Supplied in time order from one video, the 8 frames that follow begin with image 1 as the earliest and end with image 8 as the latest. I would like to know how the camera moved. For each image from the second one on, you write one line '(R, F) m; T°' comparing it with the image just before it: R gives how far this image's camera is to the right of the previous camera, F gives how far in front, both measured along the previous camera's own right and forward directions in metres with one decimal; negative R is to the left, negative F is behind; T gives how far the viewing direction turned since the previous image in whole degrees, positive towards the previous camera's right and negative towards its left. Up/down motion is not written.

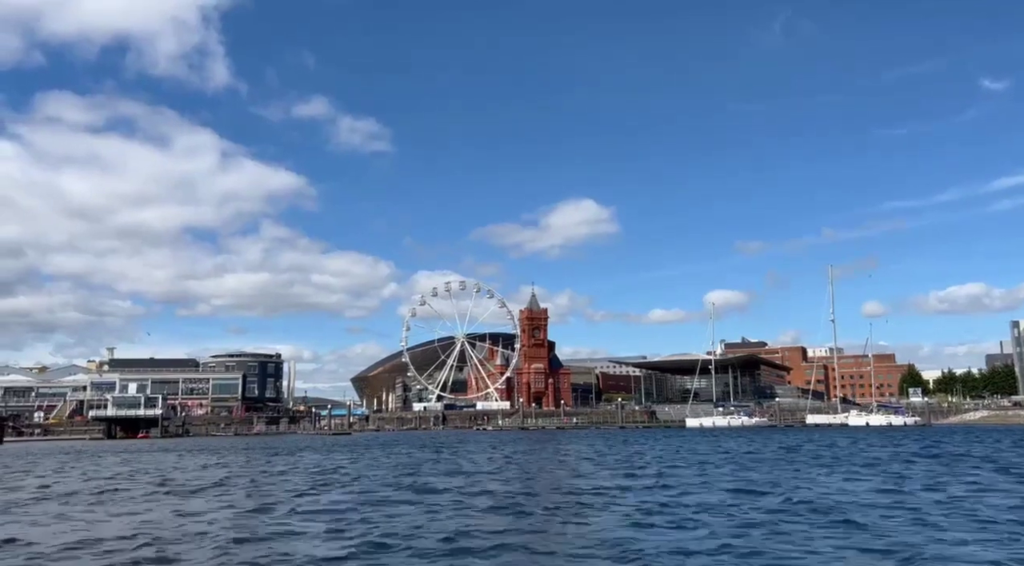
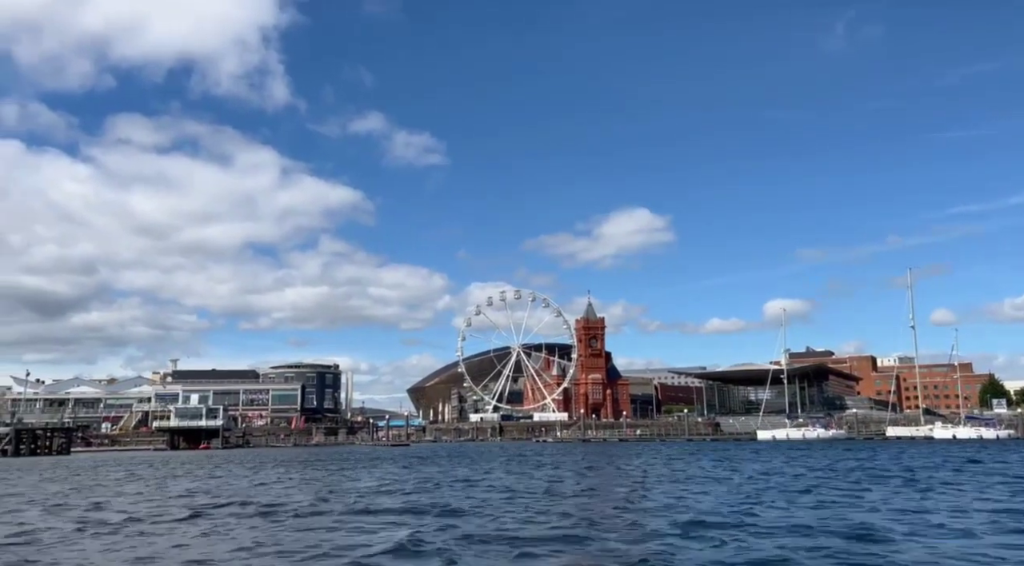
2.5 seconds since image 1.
(-0.2, +0.4) m; -4°
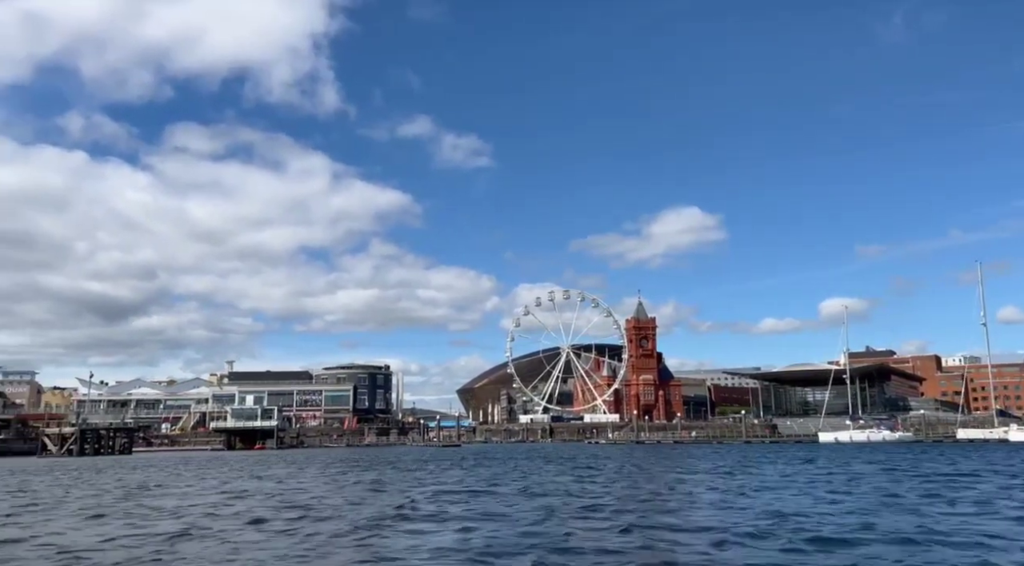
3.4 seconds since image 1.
(-0.1, +0.2) m; -3°
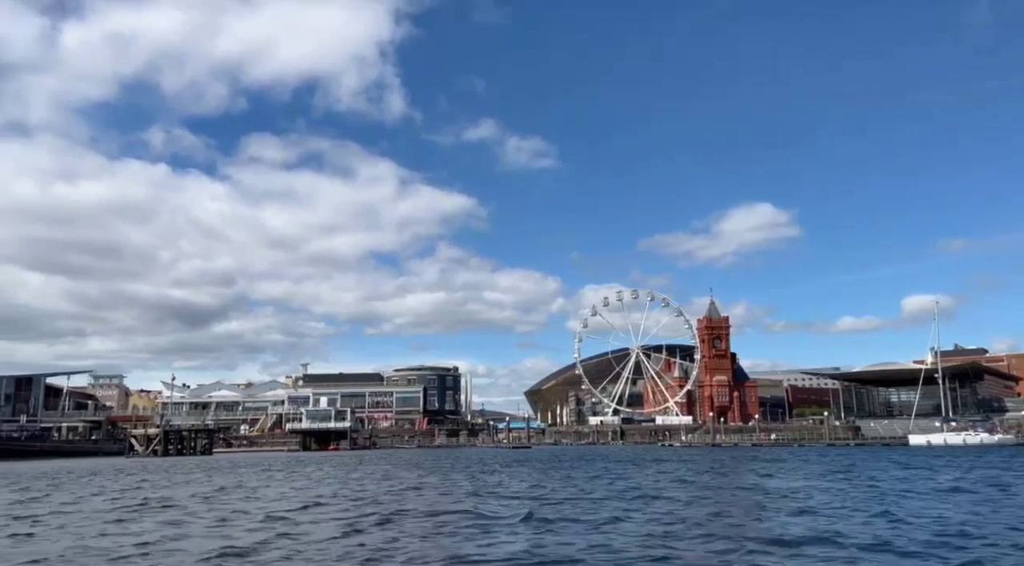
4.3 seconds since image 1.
(-0.2, +0.3) m; -4°
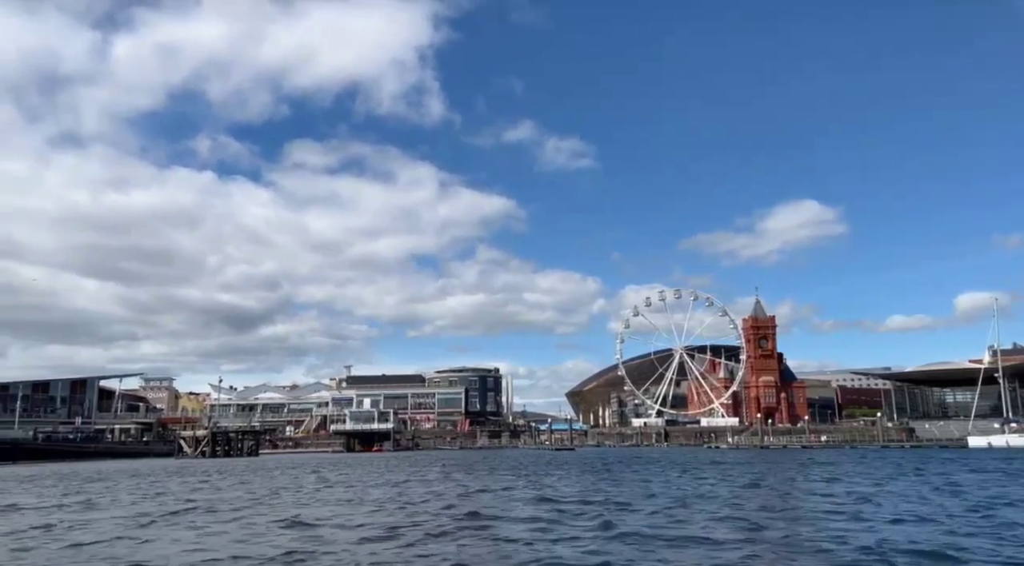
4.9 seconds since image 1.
(-0.1, +0.2) m; -3°
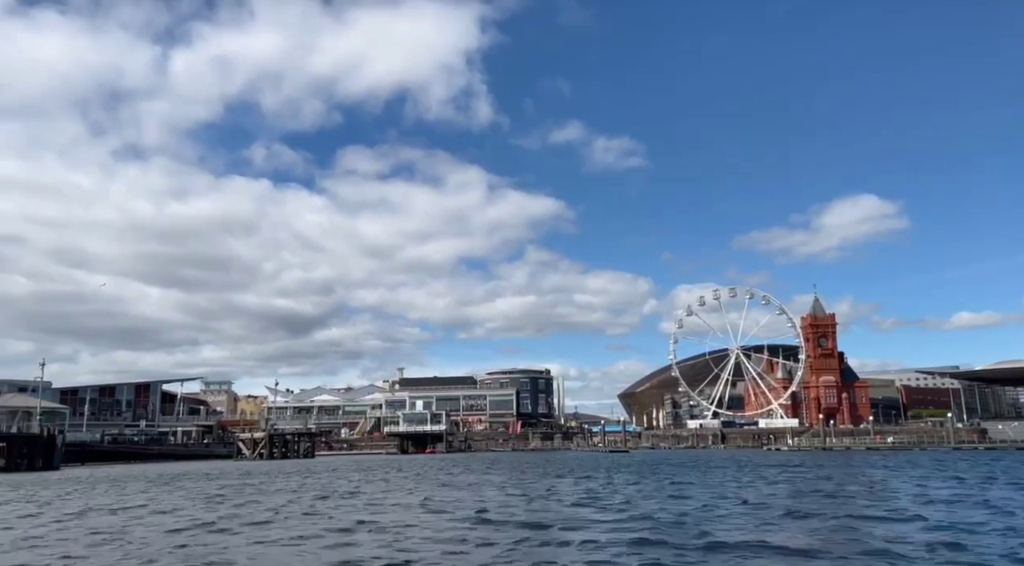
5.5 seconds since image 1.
(-0.1, +0.3) m; -3°
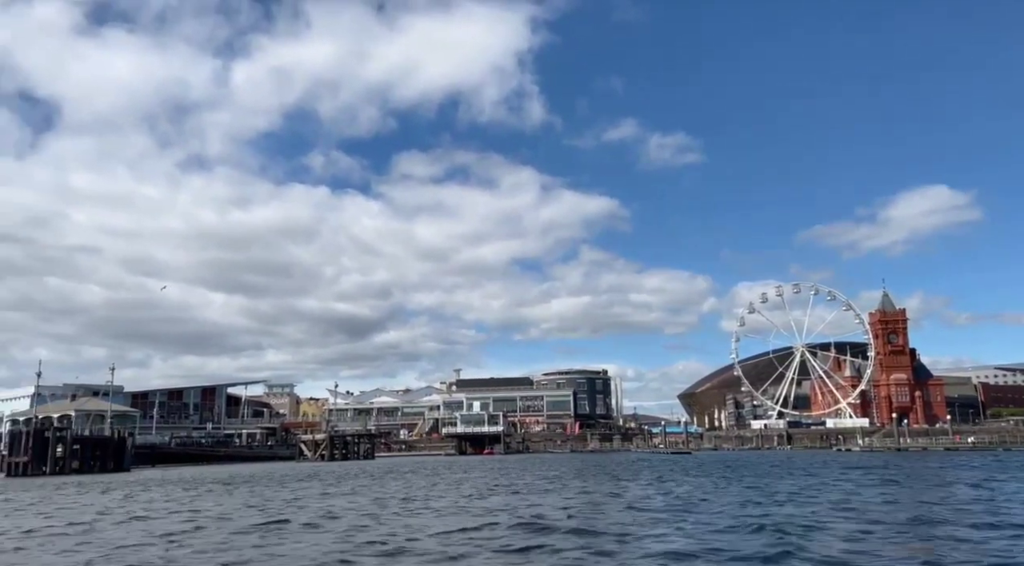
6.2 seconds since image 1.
(-0.1, +0.4) m; -4°
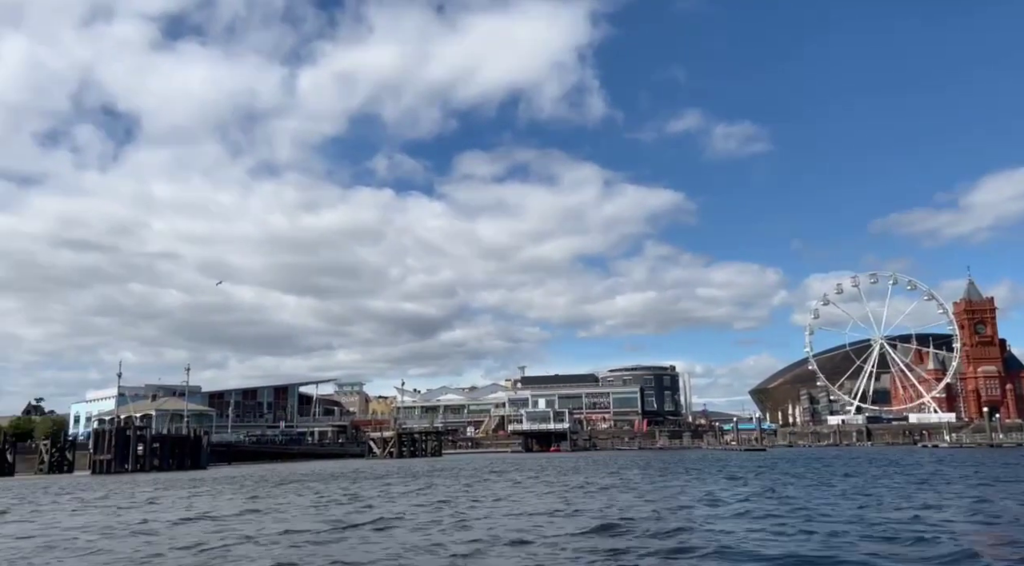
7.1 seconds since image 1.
(-0.1, +0.6) m; -4°
